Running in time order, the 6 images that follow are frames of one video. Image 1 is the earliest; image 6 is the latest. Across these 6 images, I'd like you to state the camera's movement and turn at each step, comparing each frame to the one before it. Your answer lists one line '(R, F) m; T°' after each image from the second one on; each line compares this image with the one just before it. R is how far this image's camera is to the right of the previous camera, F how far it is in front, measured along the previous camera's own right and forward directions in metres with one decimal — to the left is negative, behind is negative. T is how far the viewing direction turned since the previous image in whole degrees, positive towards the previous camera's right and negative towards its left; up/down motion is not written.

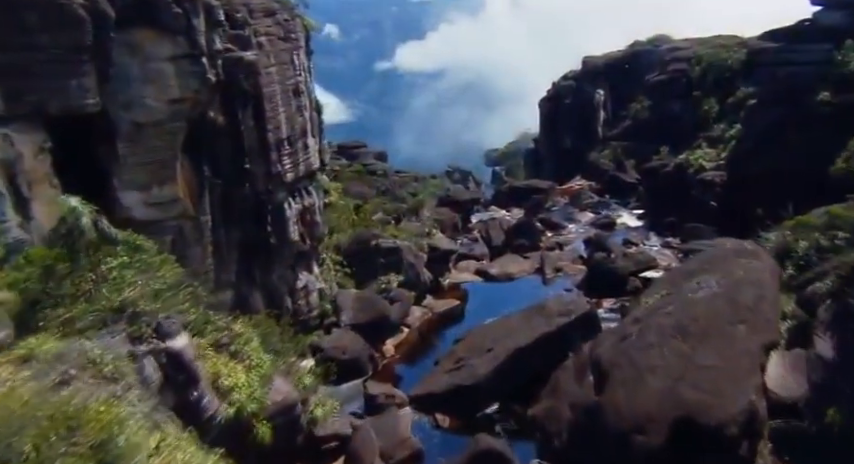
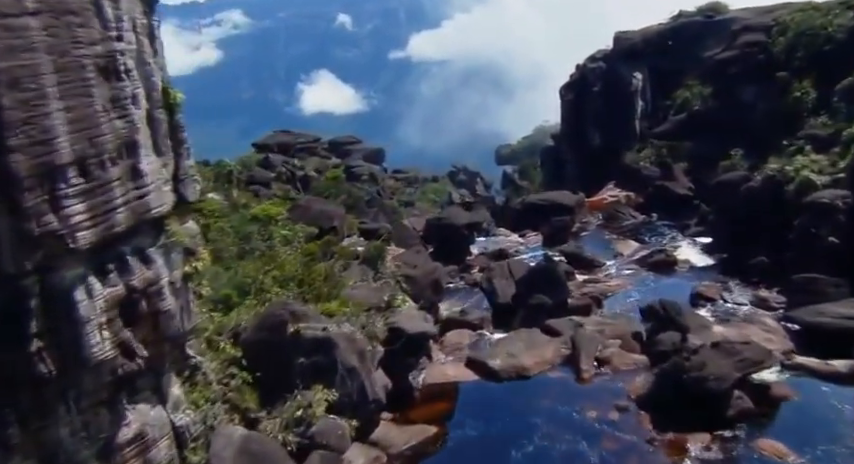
(+1.3, +10.4) m; -1°
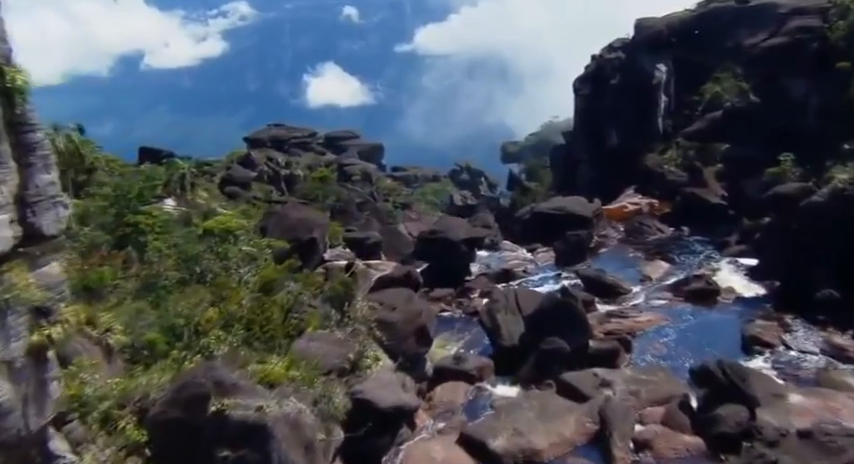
(+0.4, +4.3) m; 0°
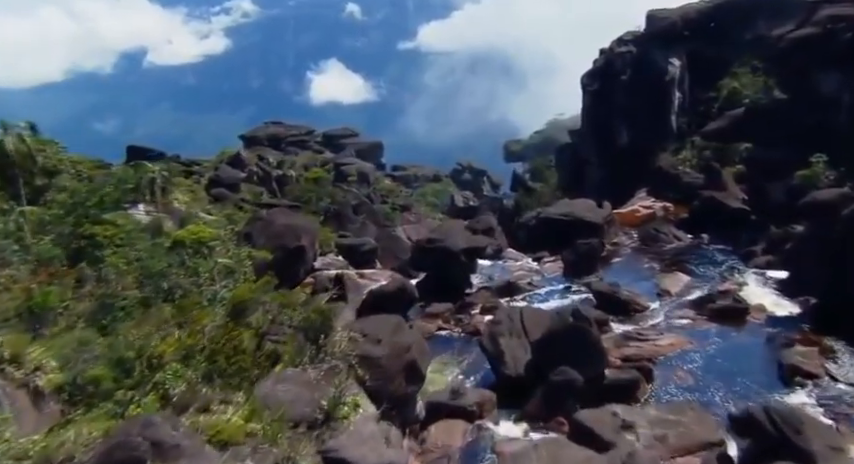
(+0.2, +2.1) m; 0°
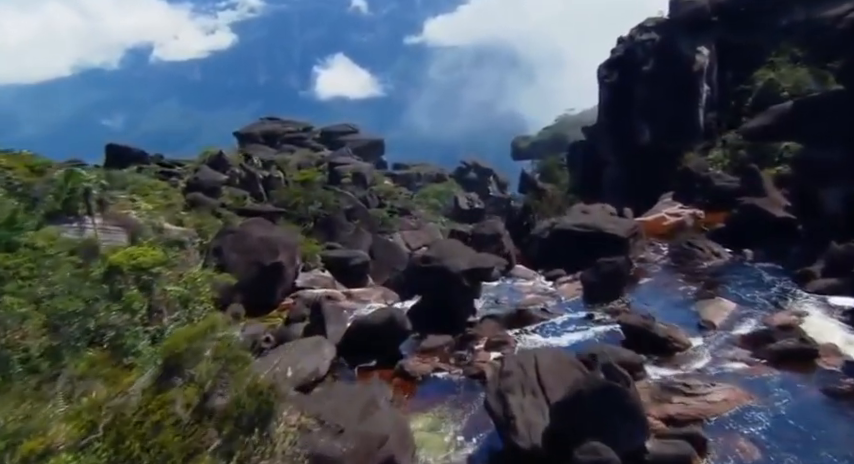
(+0.3, +3.4) m; -1°
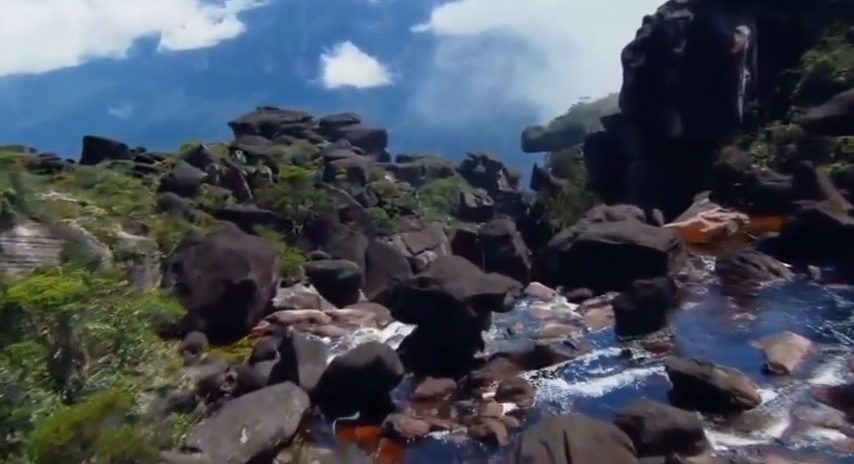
(+0.2, +3.5) m; -1°
